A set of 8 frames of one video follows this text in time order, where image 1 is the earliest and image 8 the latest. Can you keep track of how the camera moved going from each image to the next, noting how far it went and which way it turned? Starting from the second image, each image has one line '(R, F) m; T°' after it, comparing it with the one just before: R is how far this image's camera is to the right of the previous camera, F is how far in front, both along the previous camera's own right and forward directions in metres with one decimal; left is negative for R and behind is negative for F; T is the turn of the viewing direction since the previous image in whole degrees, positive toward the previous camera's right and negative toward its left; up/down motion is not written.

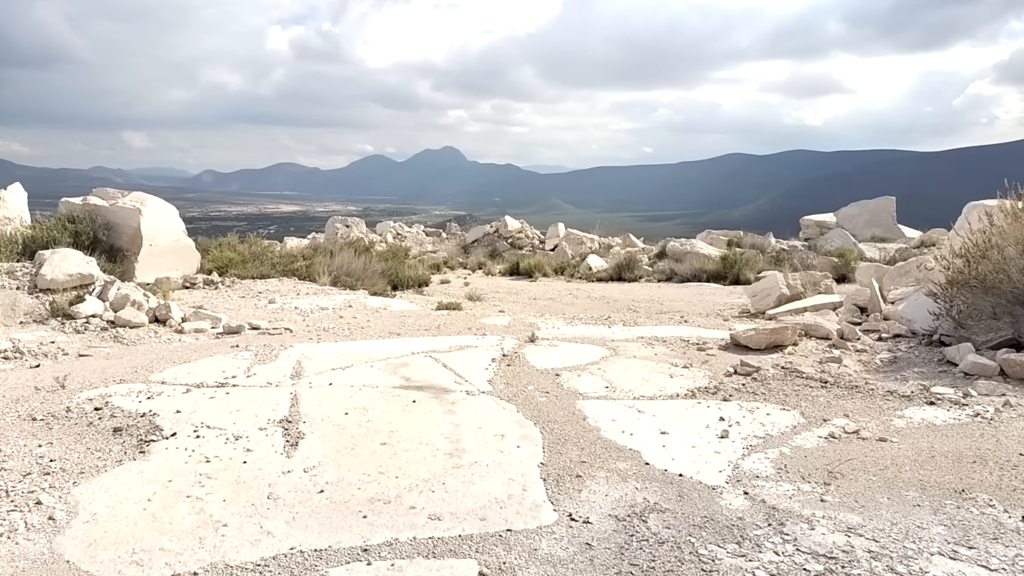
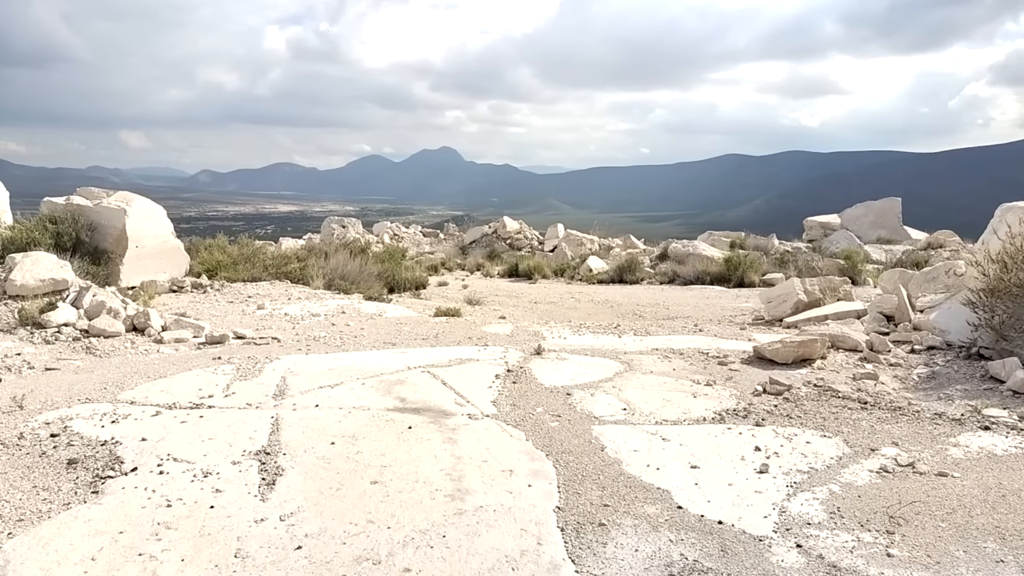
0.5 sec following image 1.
(-0.1, +0.4) m; 0°
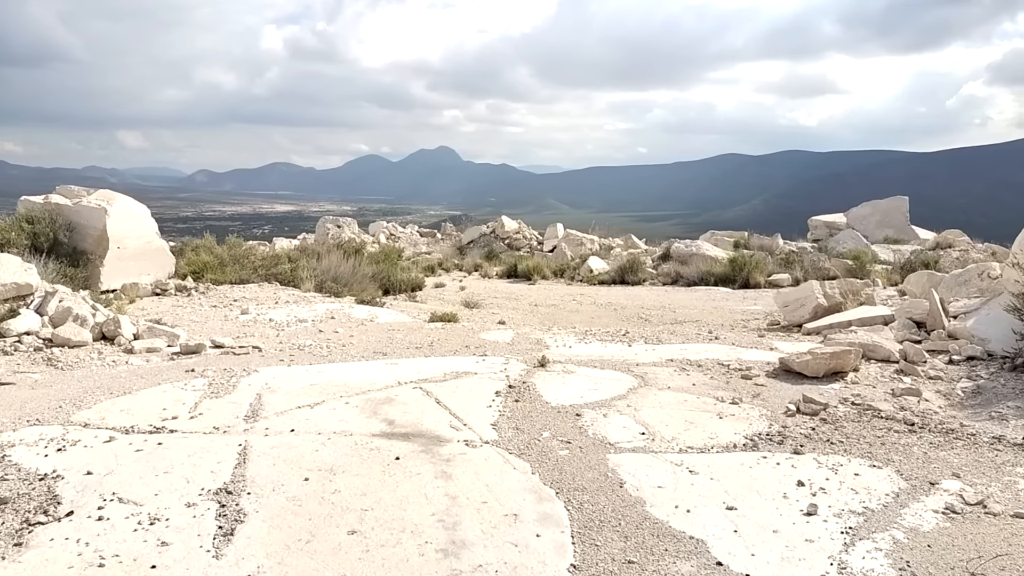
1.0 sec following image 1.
(0.0, +0.5) m; 0°
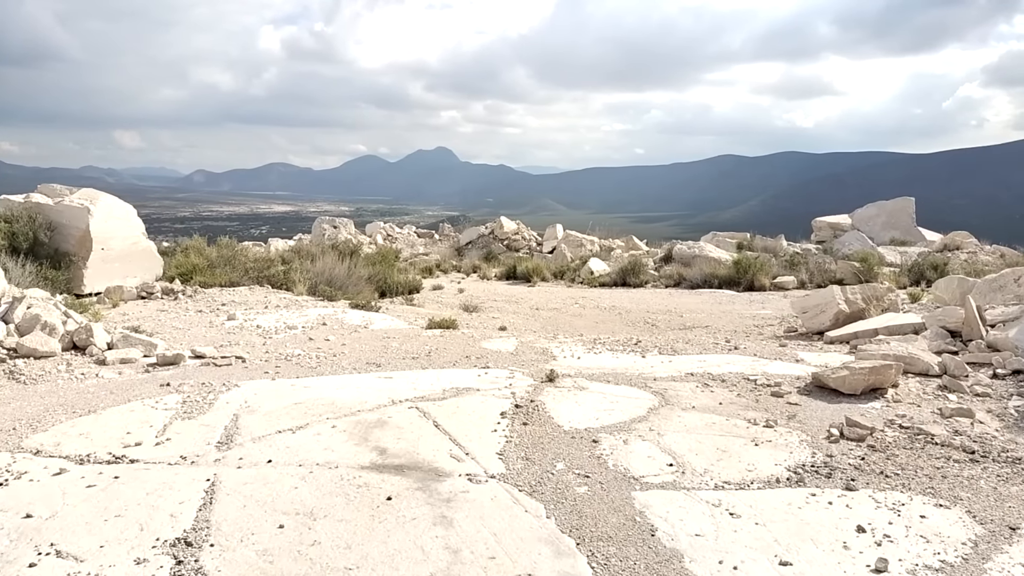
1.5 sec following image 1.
(0.0, +0.4) m; 0°
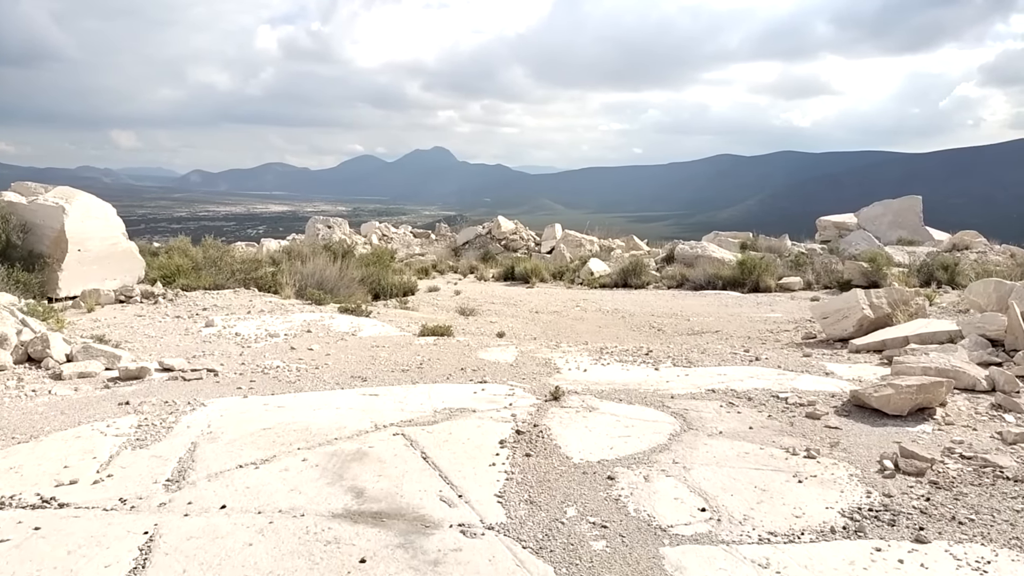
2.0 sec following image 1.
(0.0, +0.5) m; 0°
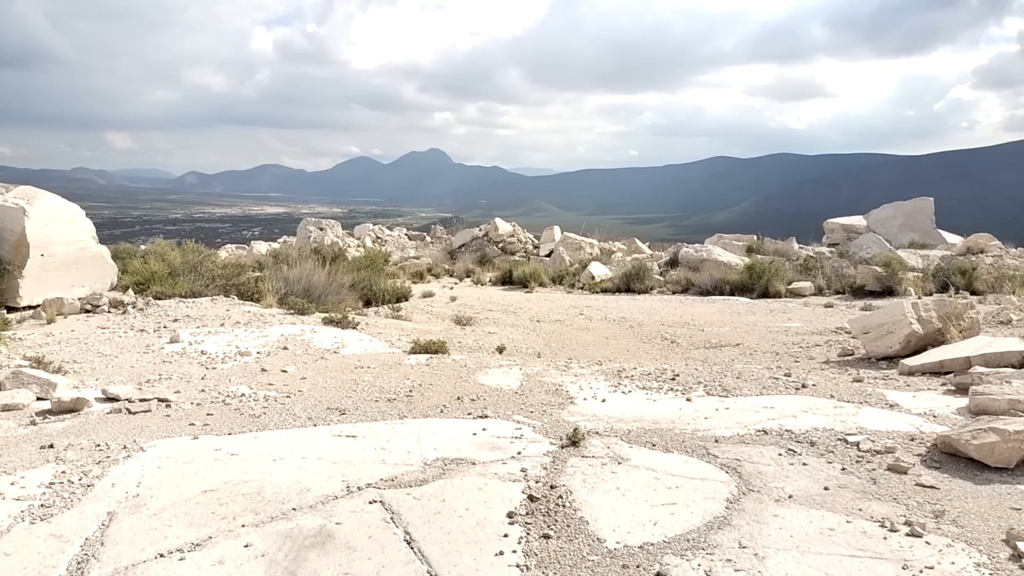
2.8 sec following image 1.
(-0.1, +0.7) m; 0°
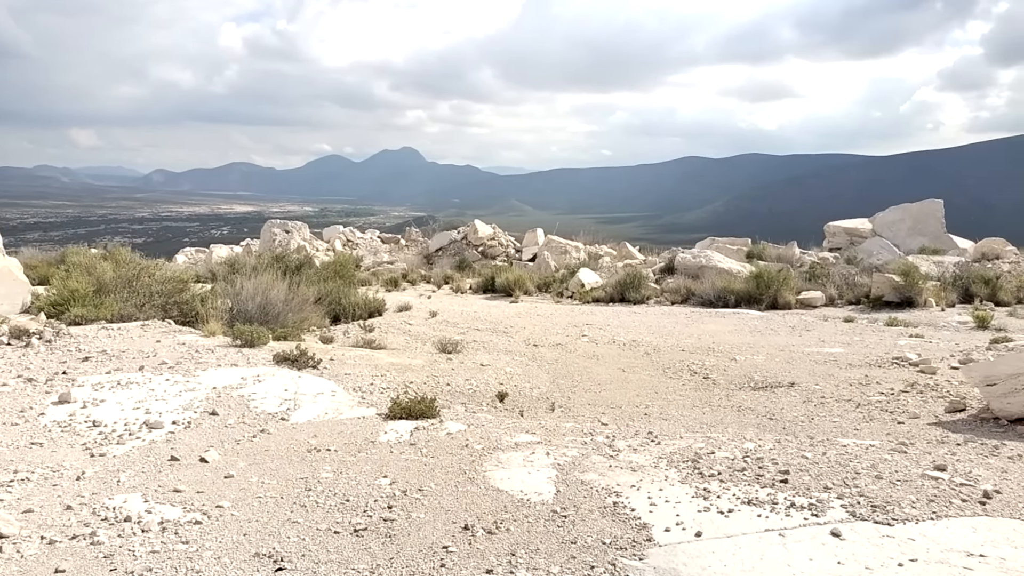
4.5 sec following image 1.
(-0.2, +1.5) m; +2°
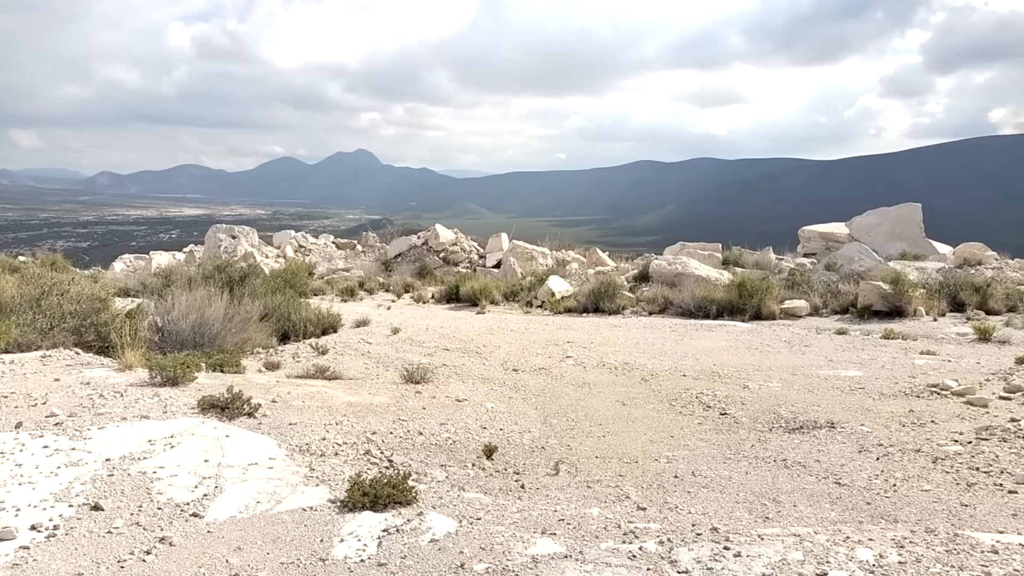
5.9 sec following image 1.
(-0.2, +1.2) m; +3°
